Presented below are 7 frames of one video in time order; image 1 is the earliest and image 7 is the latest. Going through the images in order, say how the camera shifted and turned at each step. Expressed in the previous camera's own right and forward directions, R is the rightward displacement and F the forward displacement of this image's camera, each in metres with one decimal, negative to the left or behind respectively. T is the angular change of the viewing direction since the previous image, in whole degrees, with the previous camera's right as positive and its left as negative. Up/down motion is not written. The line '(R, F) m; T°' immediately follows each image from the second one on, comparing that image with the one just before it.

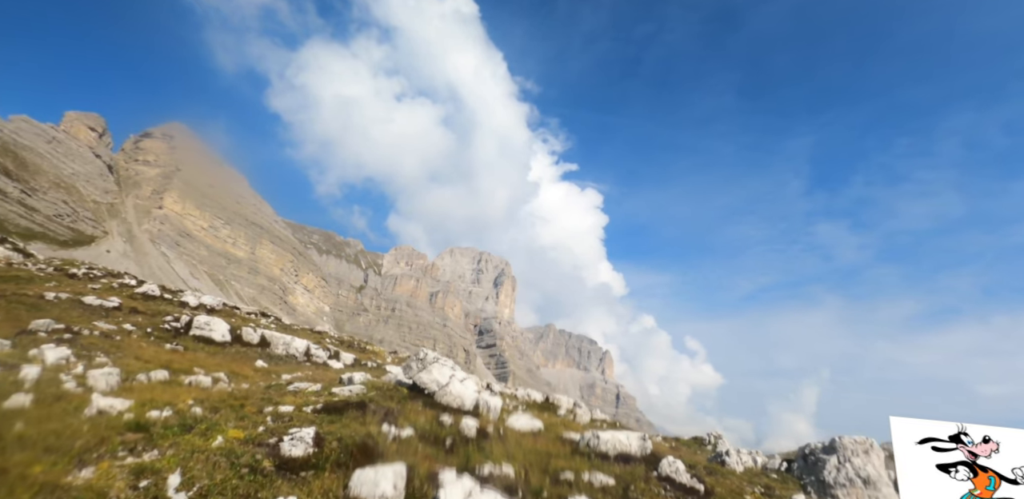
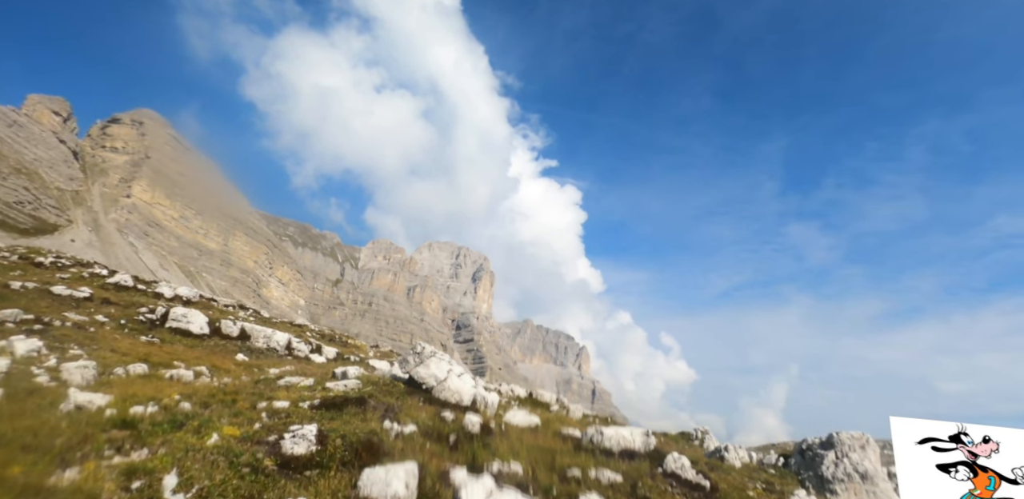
(-1.2, +0.6) m; +2°
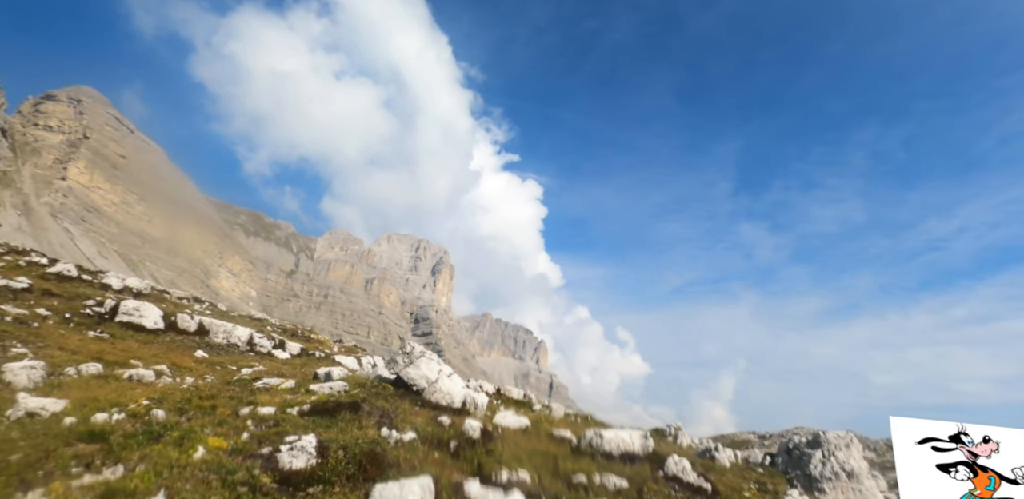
(-1.7, +0.9) m; +5°
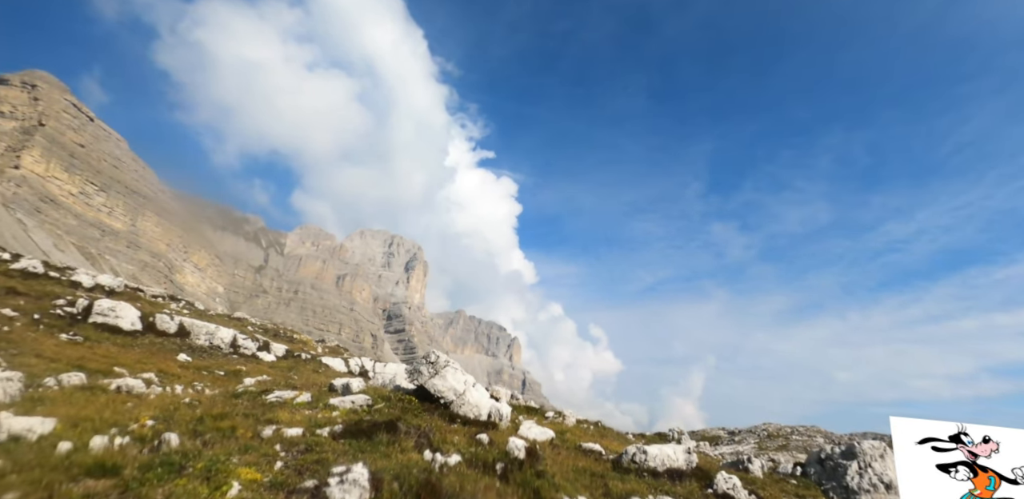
(-2.7, +1.6) m; +3°
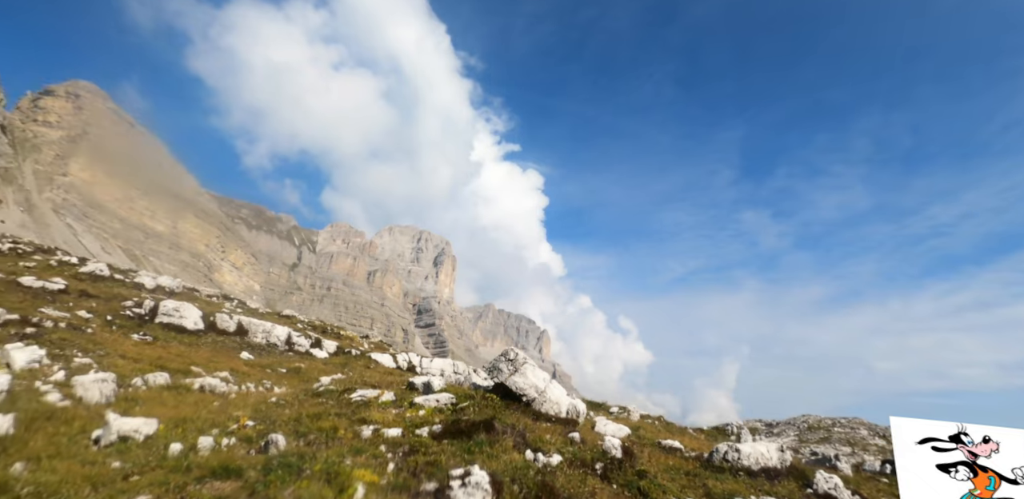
(-2.3, +0.4) m; -3°
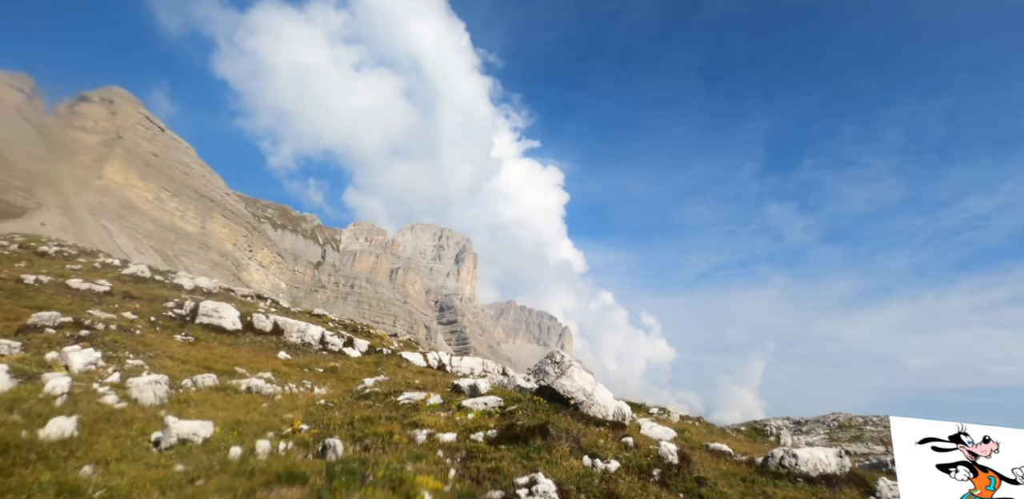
(-1.1, +0.3) m; -2°
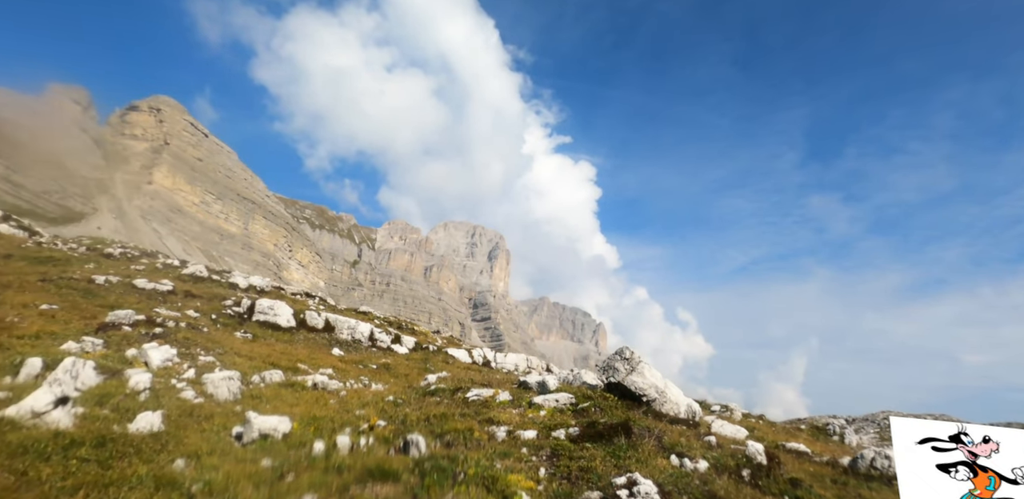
(-1.5, +0.4) m; -4°
